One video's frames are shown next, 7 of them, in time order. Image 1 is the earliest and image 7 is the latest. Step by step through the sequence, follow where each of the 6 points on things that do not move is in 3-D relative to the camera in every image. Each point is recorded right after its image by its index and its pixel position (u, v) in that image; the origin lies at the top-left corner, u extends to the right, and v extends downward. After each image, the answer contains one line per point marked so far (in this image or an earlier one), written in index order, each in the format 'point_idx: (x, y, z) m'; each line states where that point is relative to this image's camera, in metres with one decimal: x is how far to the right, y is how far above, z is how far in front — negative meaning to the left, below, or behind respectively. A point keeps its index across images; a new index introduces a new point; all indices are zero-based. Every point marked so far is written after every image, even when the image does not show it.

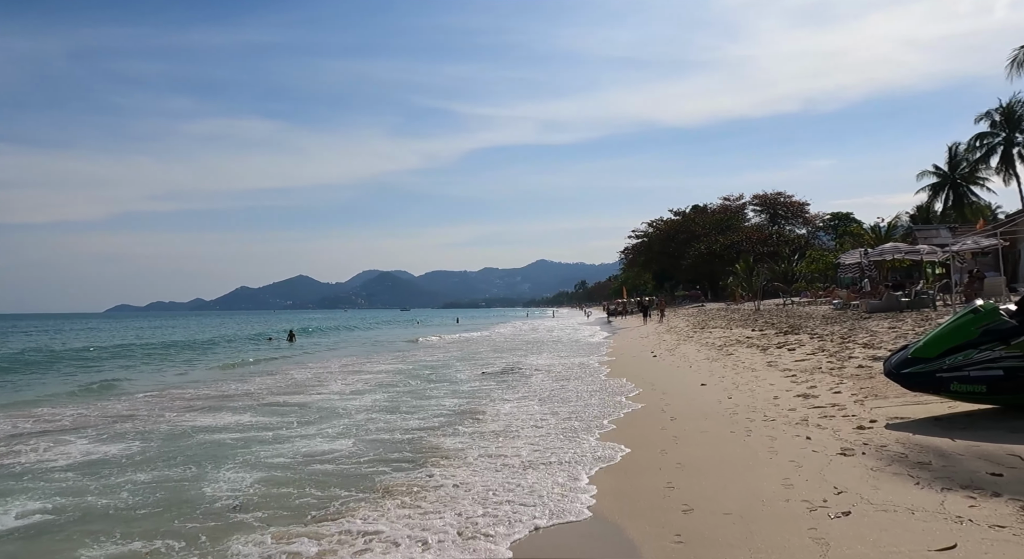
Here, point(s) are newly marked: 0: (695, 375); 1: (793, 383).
0: (+3.9, -2.0, +14.4) m
1: (+4.6, -1.7, +11.1) m
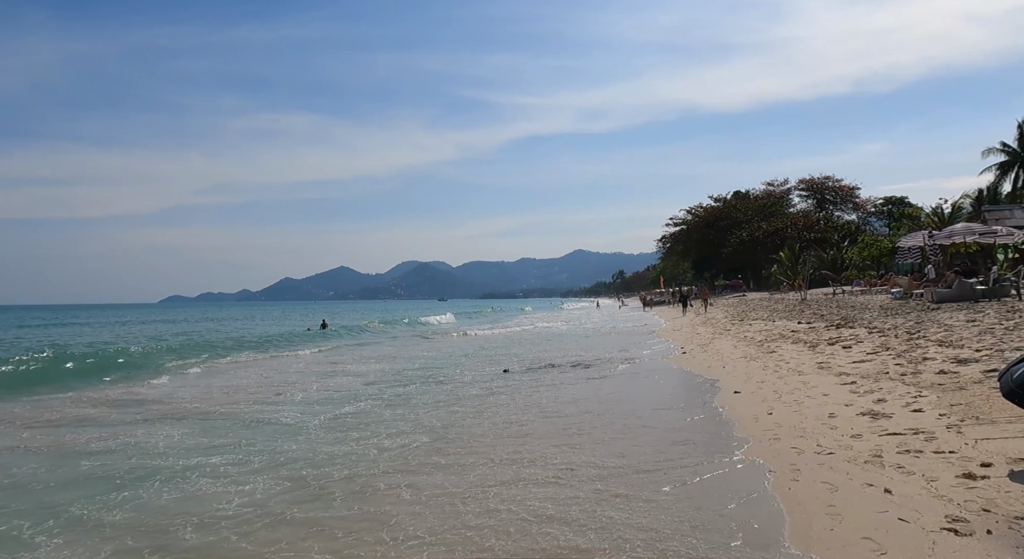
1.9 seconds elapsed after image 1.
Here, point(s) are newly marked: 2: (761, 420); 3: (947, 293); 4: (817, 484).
0: (+3.8, -1.8, +12.0) m
1: (+4.3, -1.4, +8.7) m
2: (+2.9, -1.7, +8.1) m
3: (+11.2, -0.4, +17.6) m
4: (+2.3, -1.6, +5.2) m
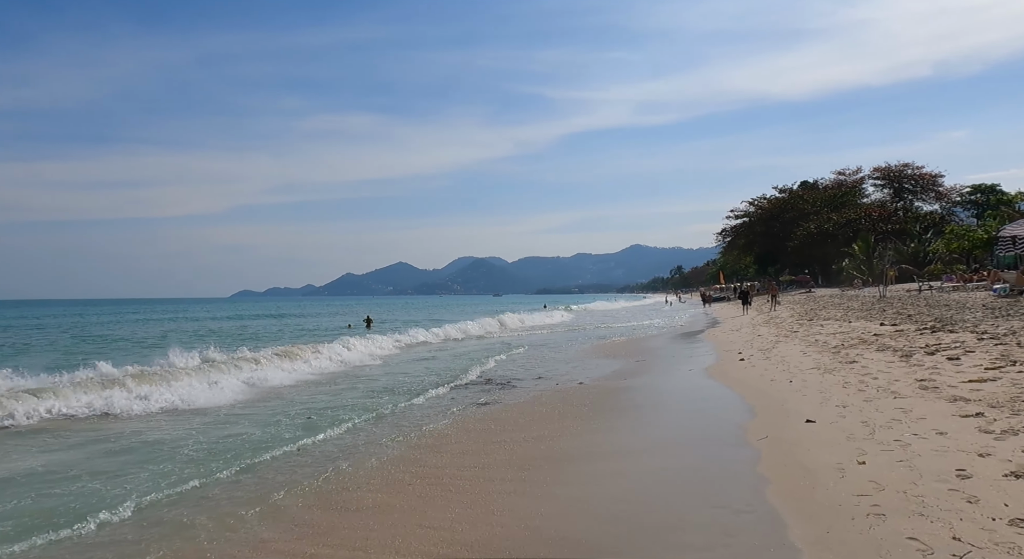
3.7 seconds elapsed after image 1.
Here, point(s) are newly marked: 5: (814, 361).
0: (+3.9, -1.7, +9.4) m
1: (+4.2, -1.3, +6.0) m
2: (+2.8, -1.6, +5.6) m
3: (+11.8, -0.2, +14.4) m
4: (+1.9, -1.5, +2.8) m
5: (+5.8, -1.6, +13.1) m
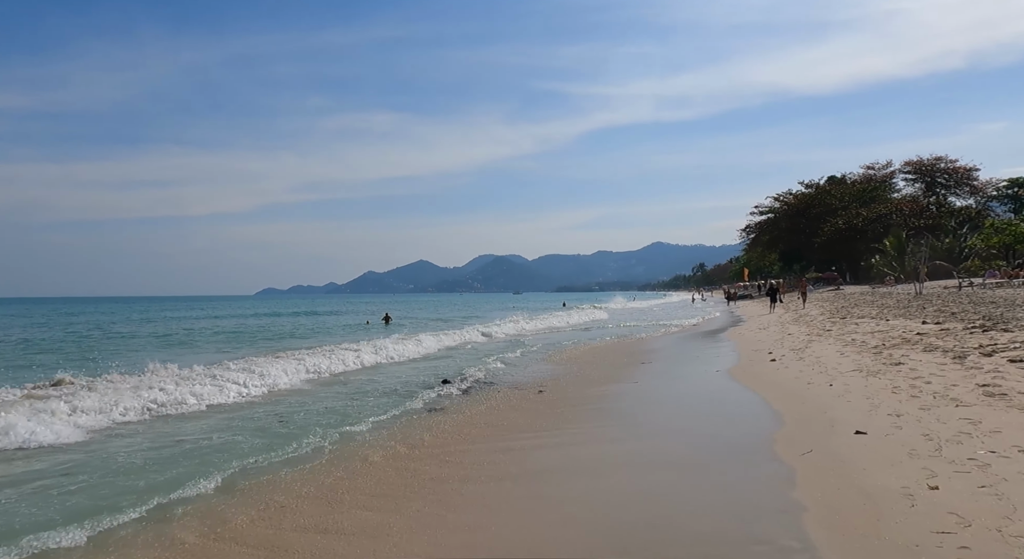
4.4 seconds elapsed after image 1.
0: (+4.1, -1.6, +8.4) m
1: (+4.2, -1.3, +5.1) m
2: (+2.8, -1.5, +4.6) m
3: (+12.1, -0.1, +13.1) m
4: (+1.9, -1.4, +1.9) m
5: (+6.0, -1.5, +12.0) m
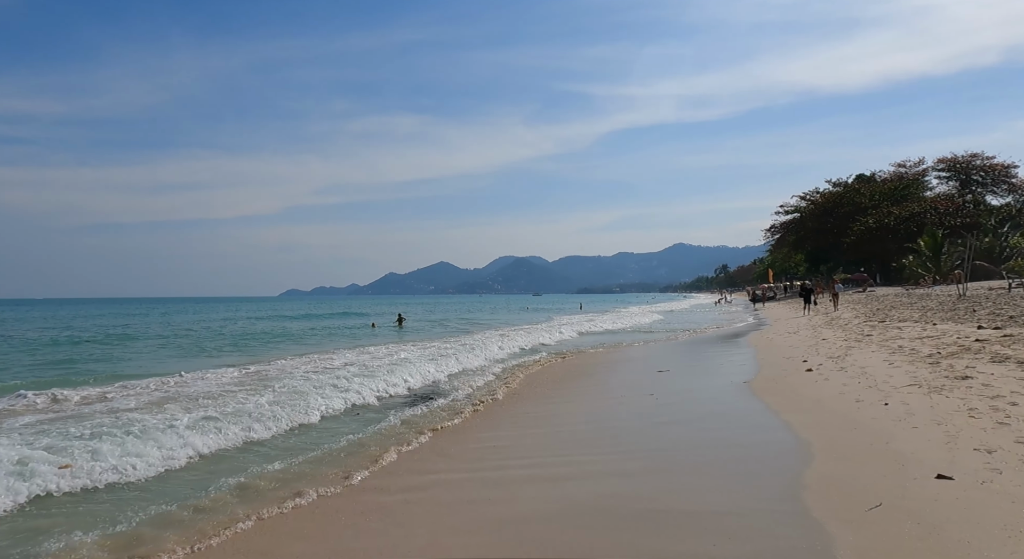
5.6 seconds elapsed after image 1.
0: (+3.9, -1.5, +6.7) m
1: (+3.9, -1.2, +3.3) m
2: (+2.5, -1.5, +2.9) m
3: (+12.1, -0.1, +11.2) m
4: (+1.5, -1.4, +0.2) m
5: (+6.0, -1.4, +10.2) m
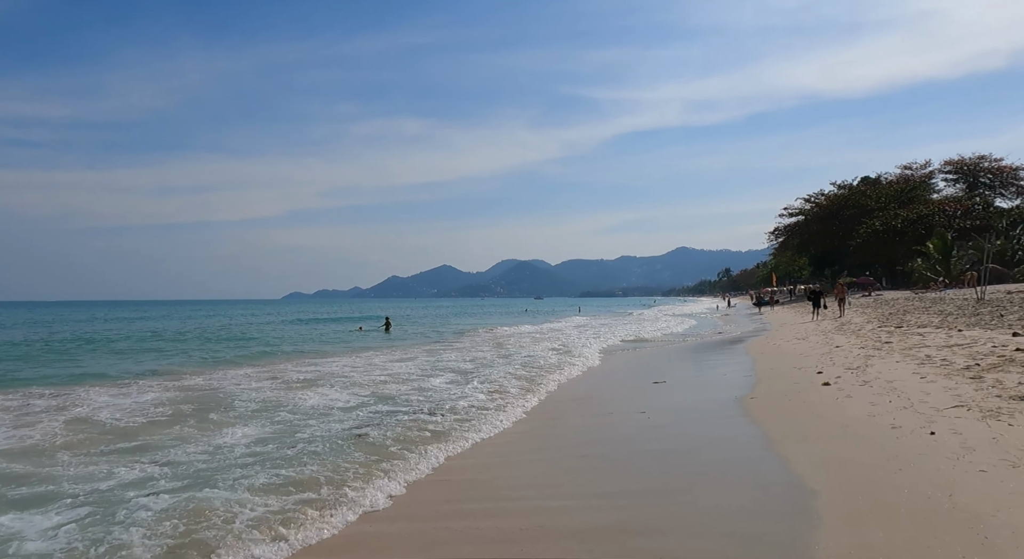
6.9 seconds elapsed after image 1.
0: (+3.4, -1.5, +5.0) m
1: (+3.4, -1.2, +1.6) m
2: (+2.0, -1.4, +1.2) m
3: (+11.6, -0.1, +9.4) m
4: (+0.9, -1.3, -1.5) m
5: (+5.5, -1.4, +8.5) m
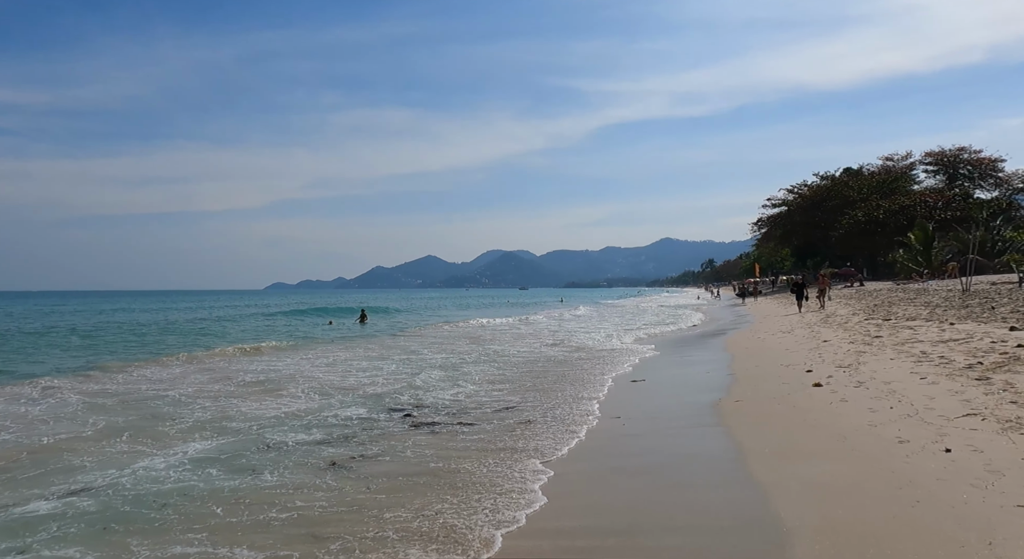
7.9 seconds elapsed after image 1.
0: (+3.0, -1.4, +4.0) m
1: (+3.1, -1.1, +0.6) m
2: (+1.6, -1.4, +0.2) m
3: (+11.1, 0.0, +8.6) m
4: (+0.7, -1.3, -2.5) m
5: (+5.0, -1.3, +7.6) m
